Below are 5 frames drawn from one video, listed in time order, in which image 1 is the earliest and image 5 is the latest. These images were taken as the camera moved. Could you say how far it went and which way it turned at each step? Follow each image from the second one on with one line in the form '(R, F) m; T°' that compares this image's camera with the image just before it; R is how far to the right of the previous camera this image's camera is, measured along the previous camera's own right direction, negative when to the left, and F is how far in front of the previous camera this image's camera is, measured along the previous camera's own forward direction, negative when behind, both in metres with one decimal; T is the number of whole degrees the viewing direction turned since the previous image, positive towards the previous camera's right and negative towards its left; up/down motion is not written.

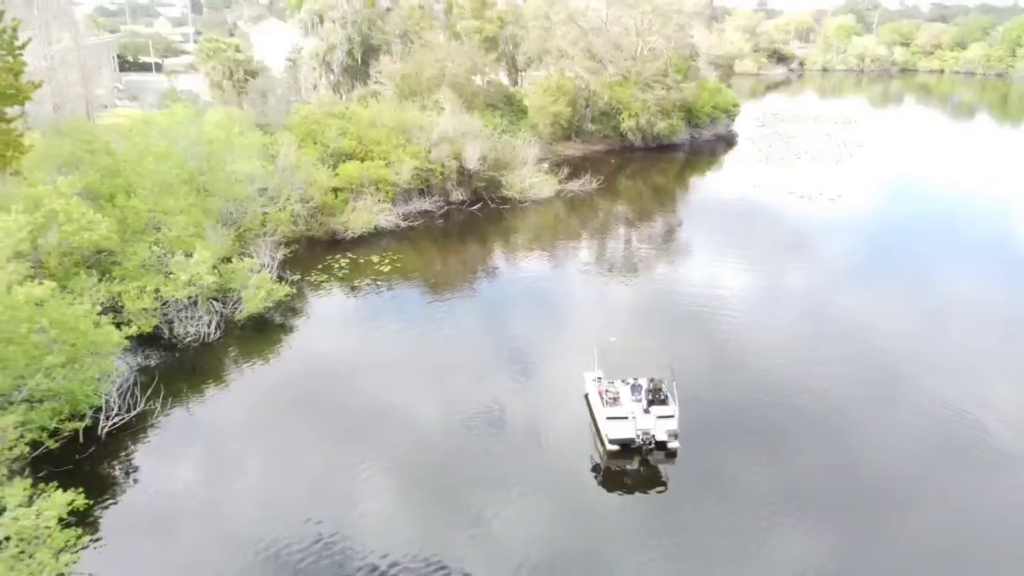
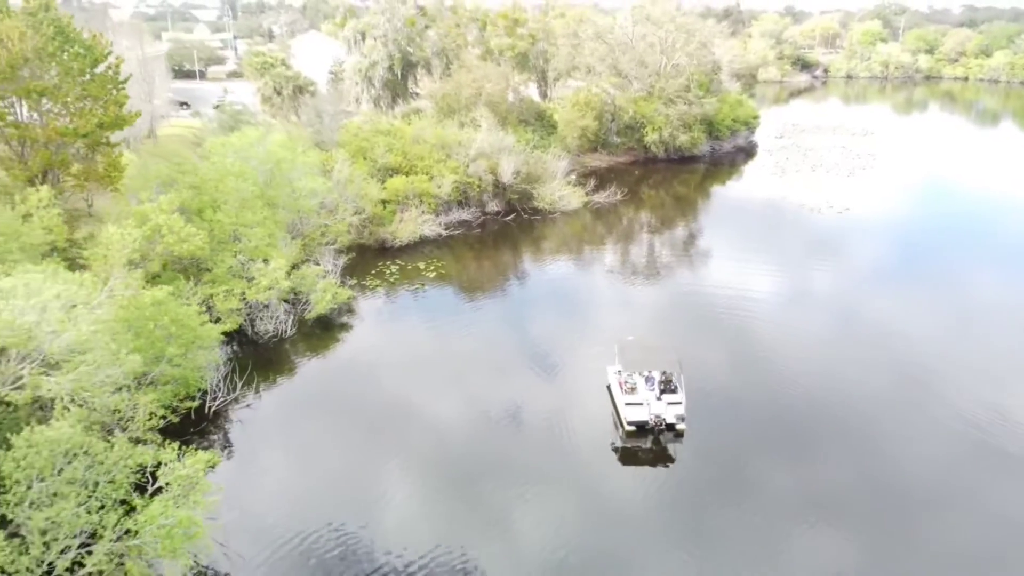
(-0.2, -2.5) m; -2°
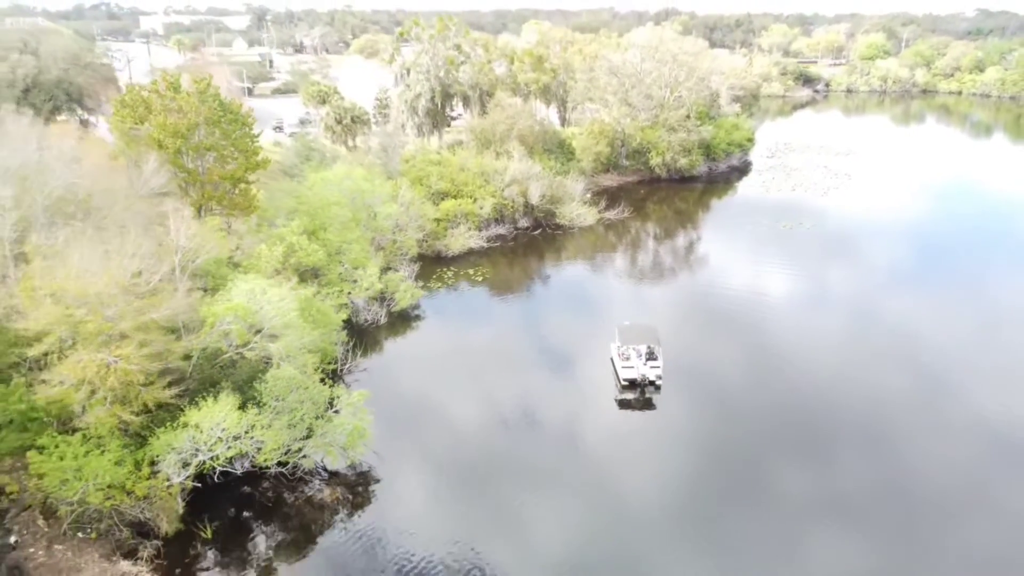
(-0.5, -7.1) m; -1°
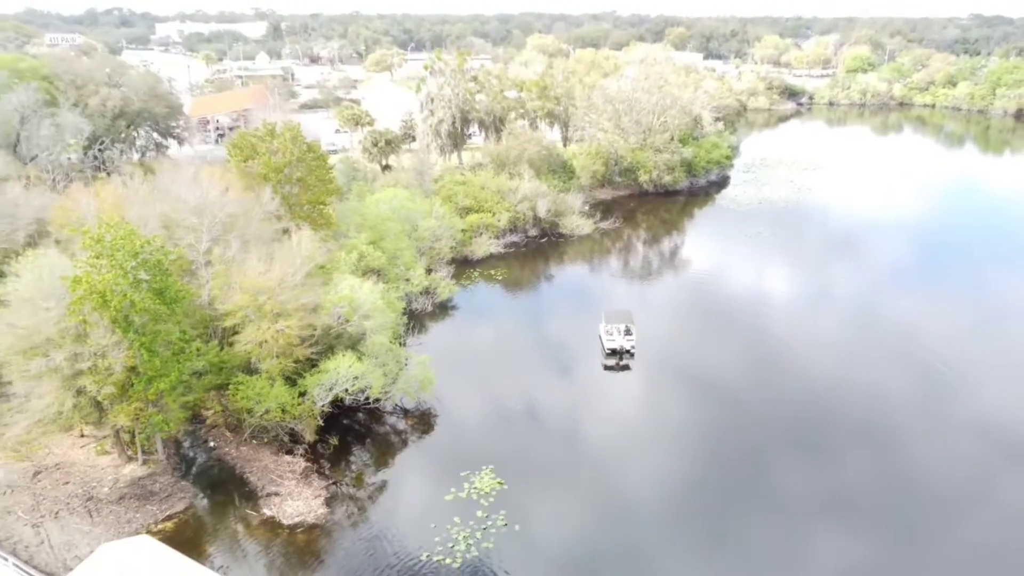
(-0.5, -8.4) m; 0°
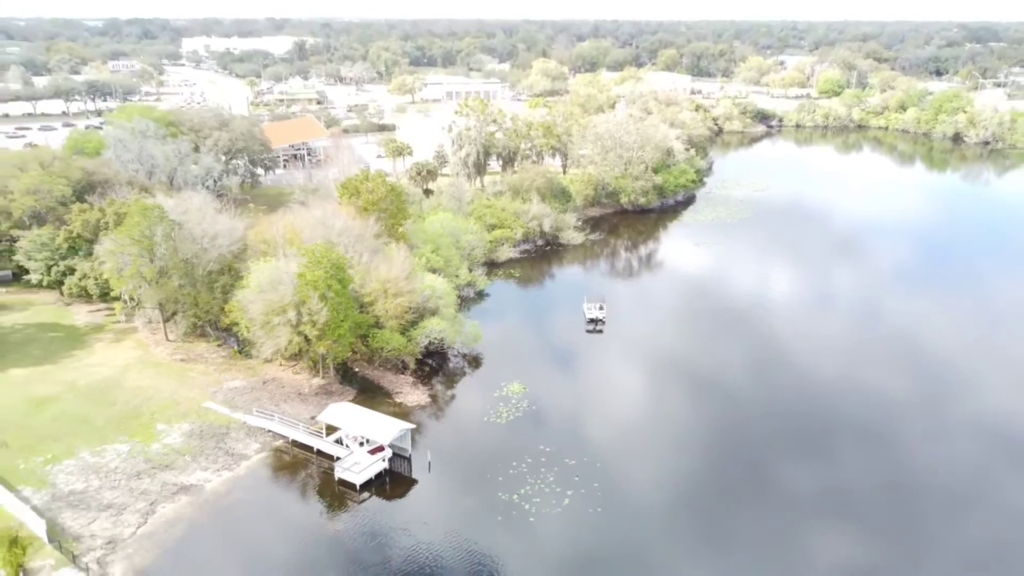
(-0.8, -17.1) m; 0°
